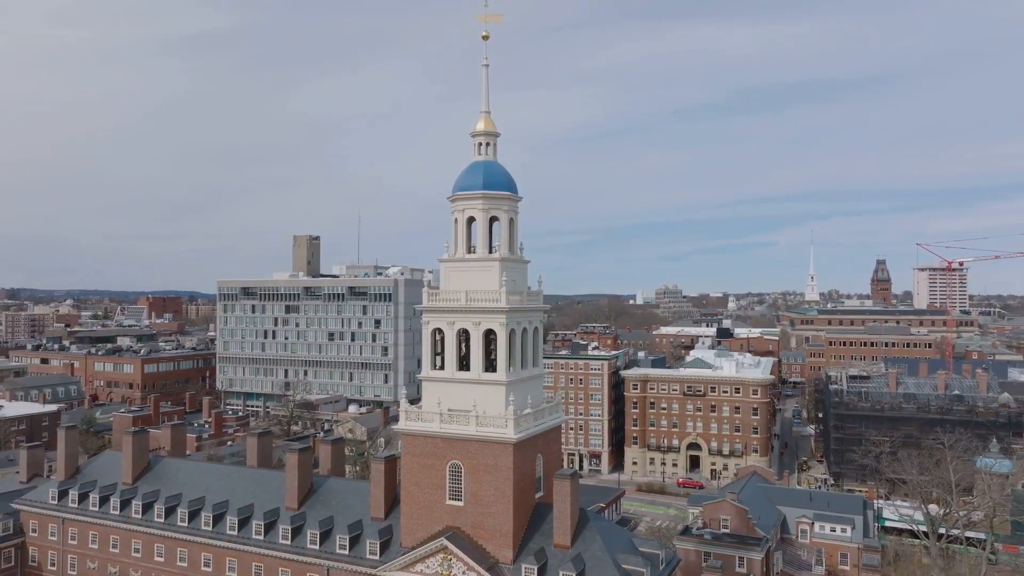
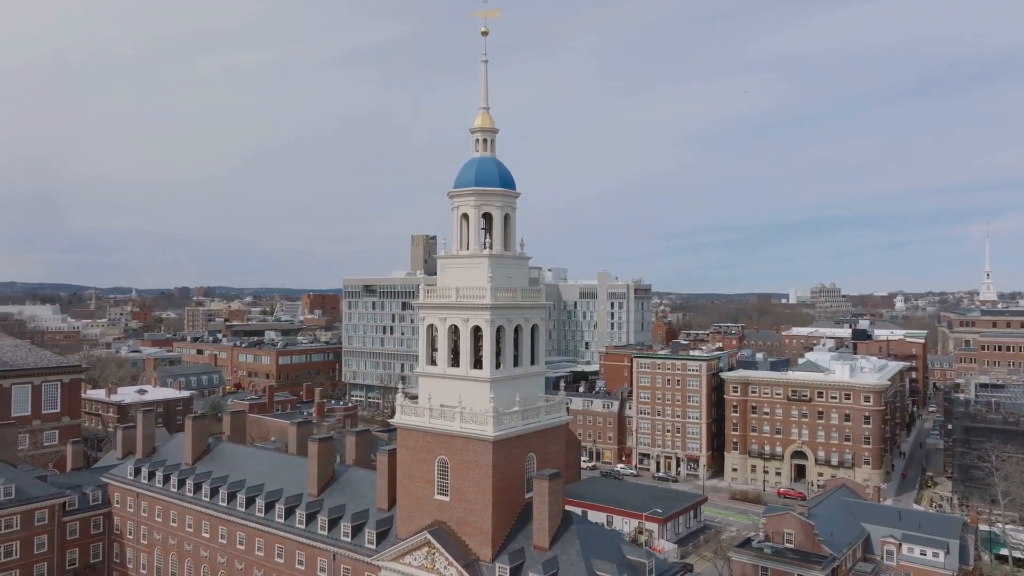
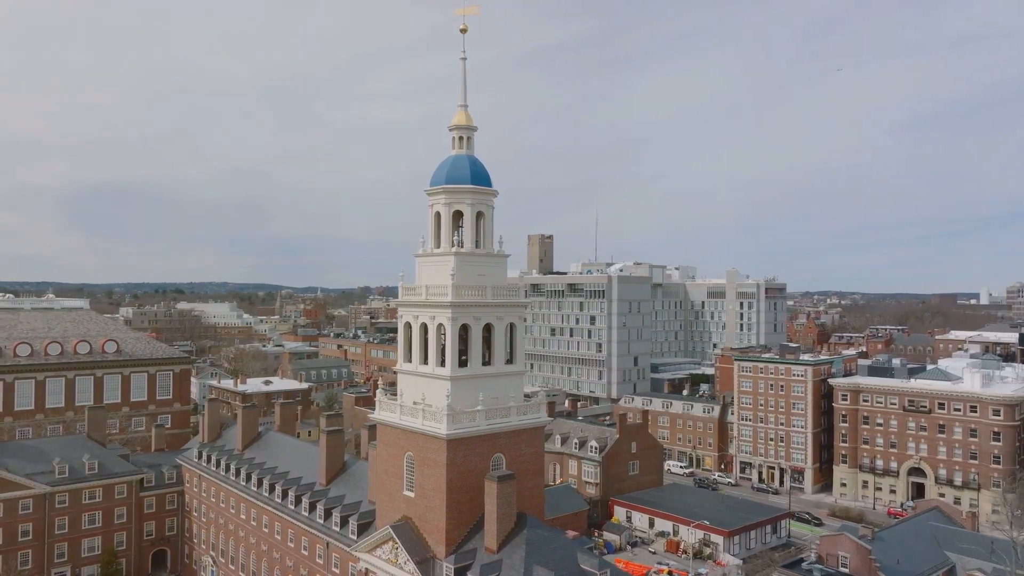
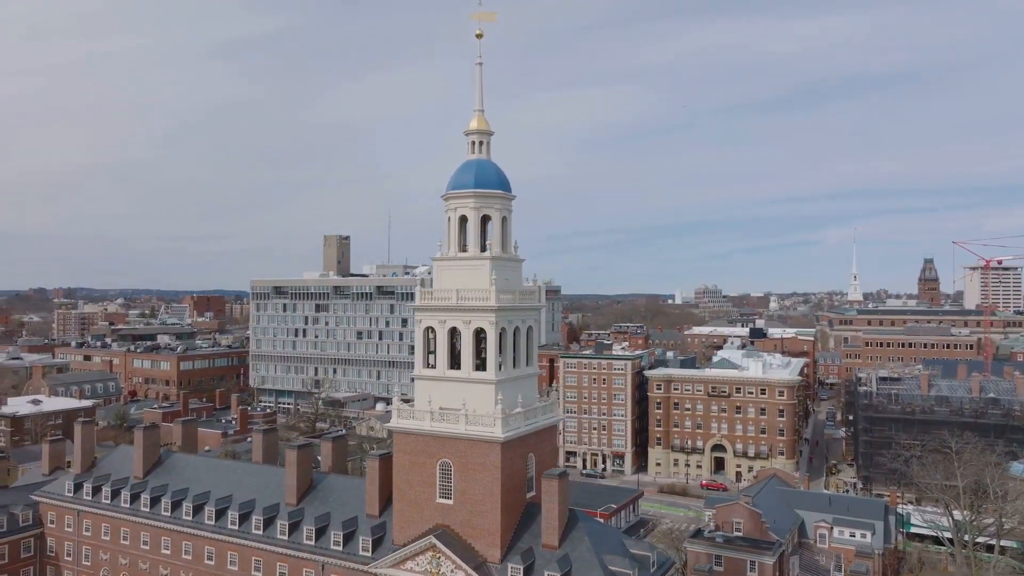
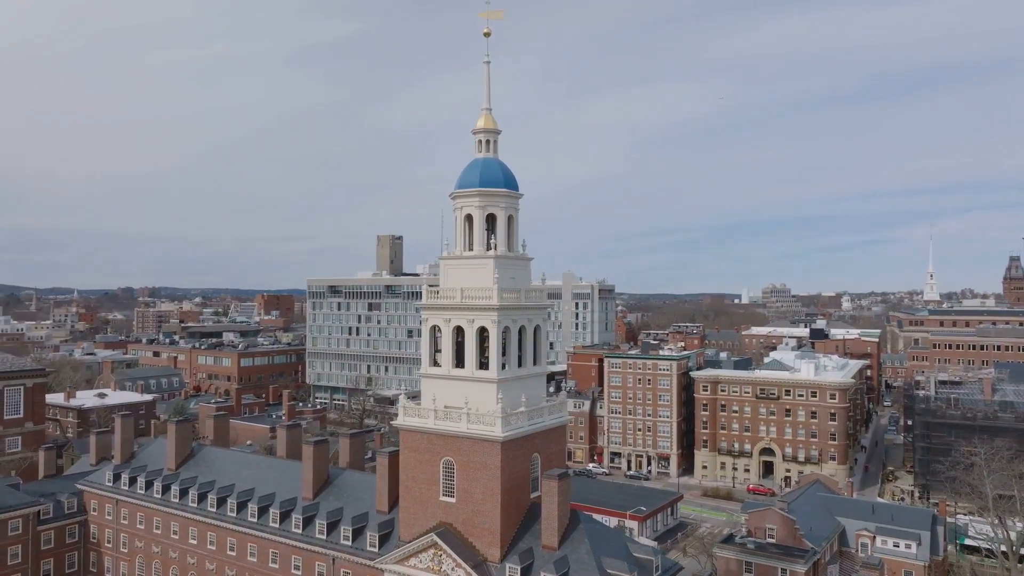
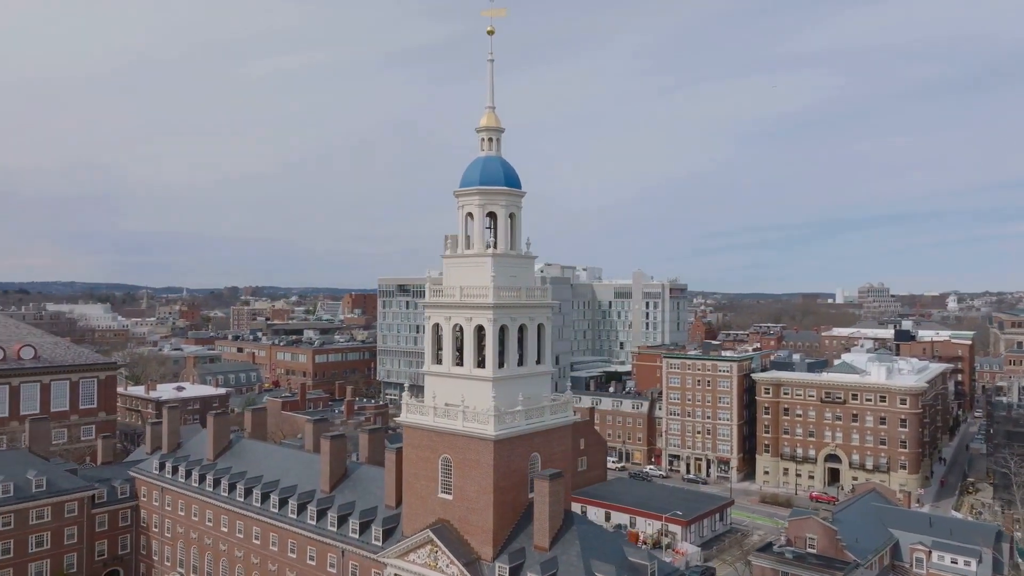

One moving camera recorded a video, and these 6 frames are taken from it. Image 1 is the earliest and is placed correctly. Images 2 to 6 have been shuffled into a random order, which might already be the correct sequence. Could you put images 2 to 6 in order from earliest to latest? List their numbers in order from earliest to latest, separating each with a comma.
4, 5, 2, 6, 3
